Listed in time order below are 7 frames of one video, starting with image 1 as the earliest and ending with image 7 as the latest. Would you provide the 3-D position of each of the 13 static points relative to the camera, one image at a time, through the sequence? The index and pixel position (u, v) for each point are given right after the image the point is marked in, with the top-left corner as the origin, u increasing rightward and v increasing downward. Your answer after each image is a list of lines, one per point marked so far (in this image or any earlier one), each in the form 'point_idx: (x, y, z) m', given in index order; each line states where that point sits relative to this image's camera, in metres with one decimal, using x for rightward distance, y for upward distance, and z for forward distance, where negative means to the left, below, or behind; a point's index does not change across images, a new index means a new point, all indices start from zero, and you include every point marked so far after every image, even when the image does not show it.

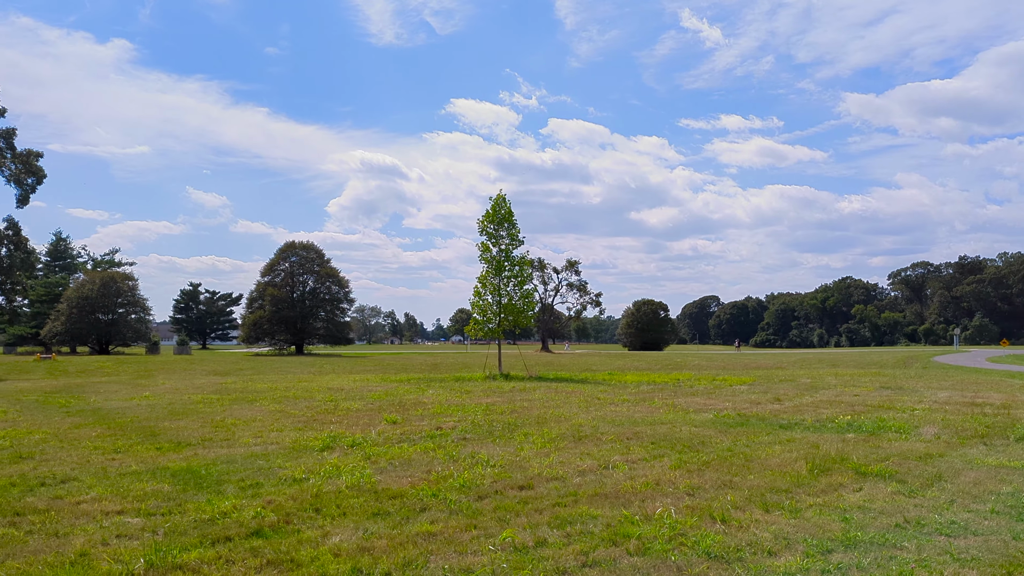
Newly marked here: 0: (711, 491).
0: (+2.0, -2.1, +6.4) m
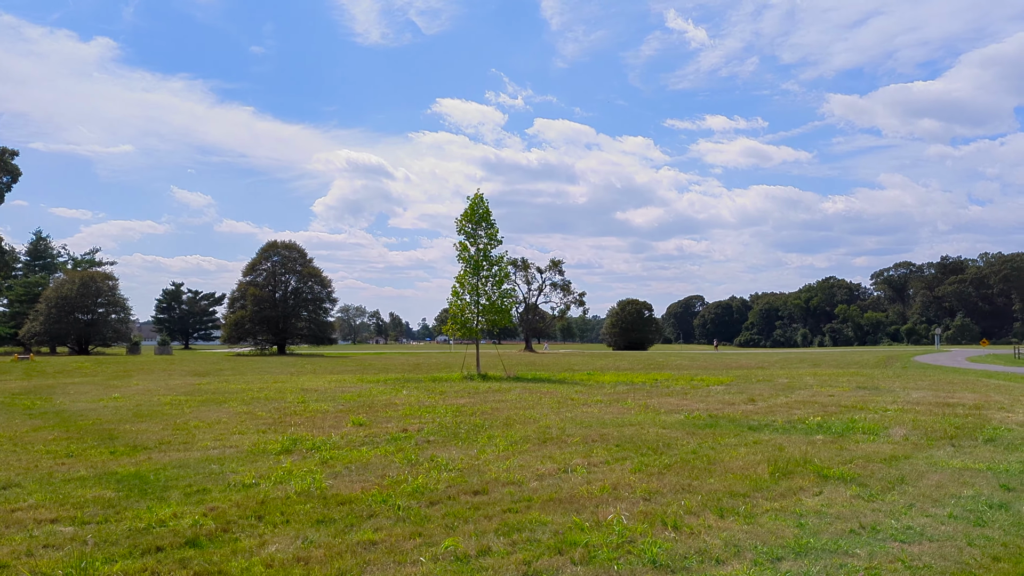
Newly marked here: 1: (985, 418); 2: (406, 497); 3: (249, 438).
0: (+1.6, -2.1, +6.3) m
1: (+13.5, -3.6, +17.3) m
2: (-1.0, -2.1, +6.2) m
3: (-4.3, -2.5, +10.6) m
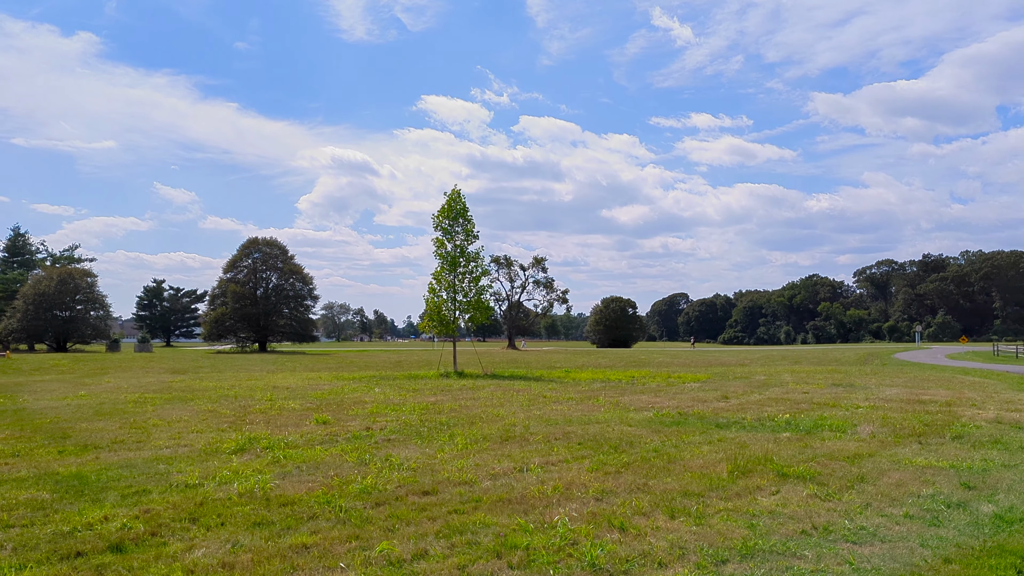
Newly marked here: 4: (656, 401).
0: (+1.1, -2.1, +6.1) m
1: (+12.7, -3.6, +17.5) m
2: (-1.5, -2.0, +6.0) m
3: (-4.9, -2.4, +10.3) m
4: (+4.4, -3.5, +19.2) m
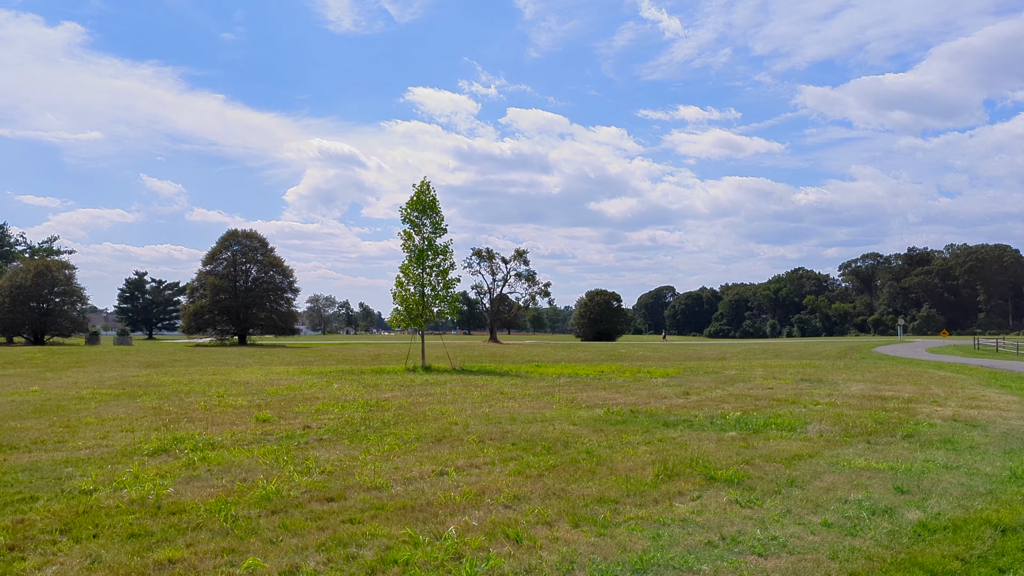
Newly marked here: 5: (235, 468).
0: (+0.2, -2.0, +5.9) m
1: (+11.4, -3.5, +17.6) m
2: (-2.4, -1.9, +5.6) m
3: (-5.9, -2.3, +9.8) m
4: (+3.1, -3.4, +19.0) m
5: (-3.2, -2.1, +7.2) m
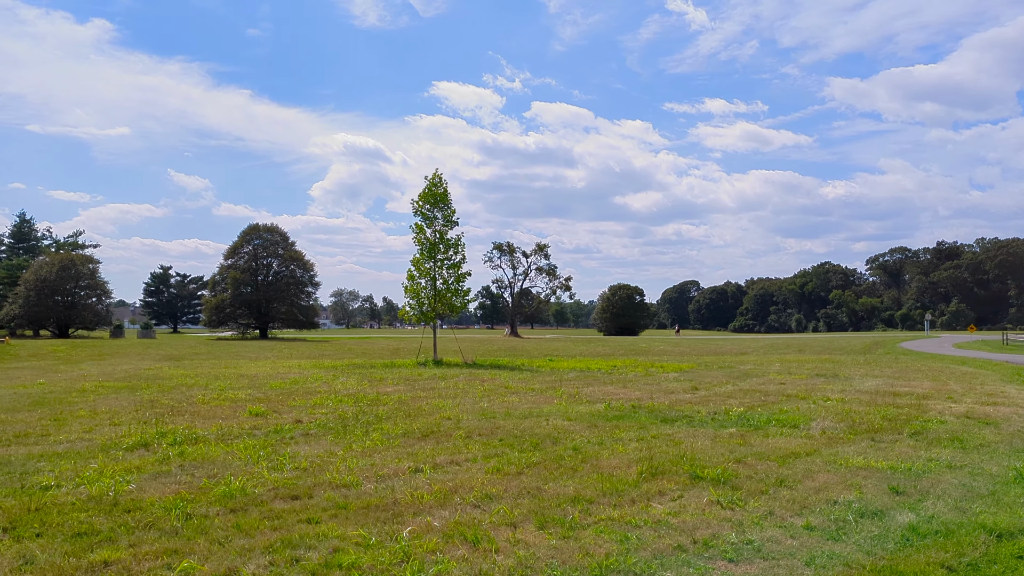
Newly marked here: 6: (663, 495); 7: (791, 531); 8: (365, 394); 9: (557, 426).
0: (-0.1, -2.0, +5.7) m
1: (+11.4, -3.3, +17.1) m
2: (-2.7, -1.9, +5.5) m
3: (-6.1, -2.2, +9.8) m
4: (+3.2, -3.2, +18.8) m
5: (-3.5, -2.0, +7.1) m
6: (+1.5, -2.1, +6.2) m
7: (+2.4, -2.1, +5.3) m
8: (-4.0, -2.9, +16.9) m
9: (+0.8, -2.4, +10.7) m
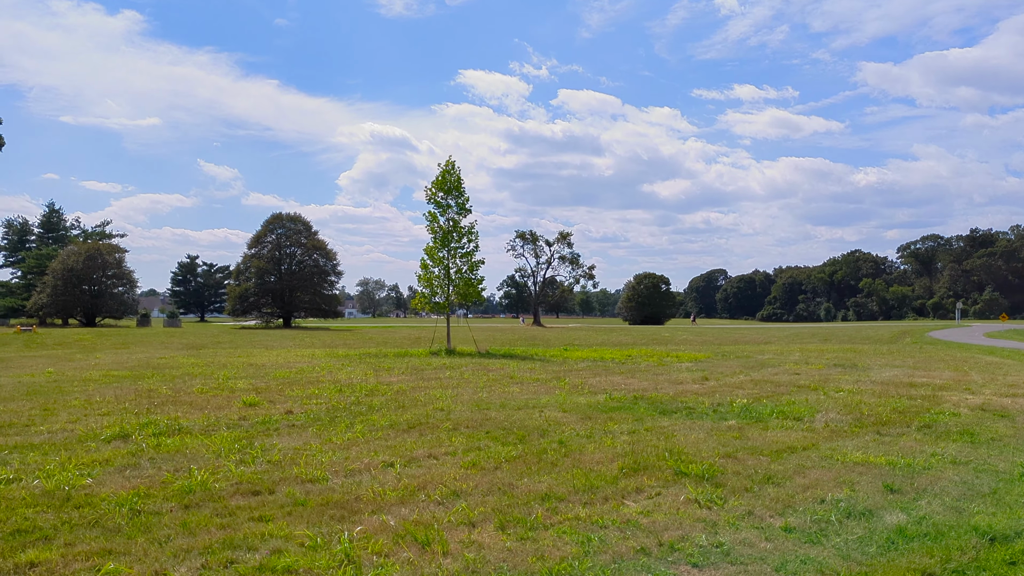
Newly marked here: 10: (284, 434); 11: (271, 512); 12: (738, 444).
0: (-0.4, -1.9, +5.5) m
1: (+11.5, -3.0, +16.6) m
2: (-3.0, -1.8, +5.3) m
3: (-6.3, -2.0, +9.7) m
4: (+3.3, -2.8, +18.5) m
5: (-3.7, -1.9, +7.0) m
6: (+1.2, -2.0, +6.0) m
7: (+2.1, -2.0, +5.0) m
8: (-3.9, -2.6, +16.8) m
9: (+0.6, -2.2, +10.4) m
10: (-3.1, -2.0, +8.6) m
11: (-1.9, -1.8, +5.0) m
12: (+3.2, -2.2, +8.8) m
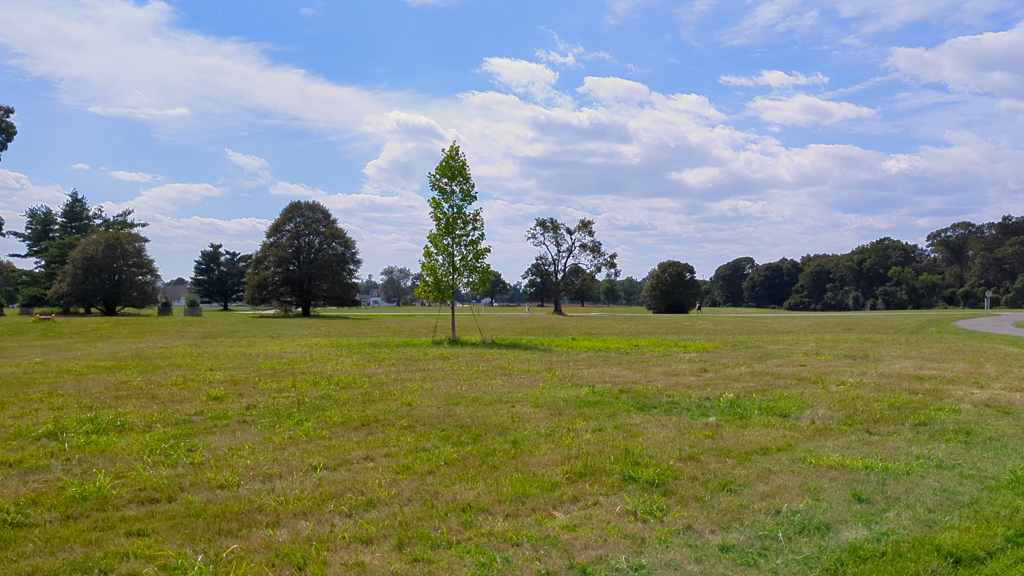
0: (-1.1, -1.8, +5.0) m
1: (+11.0, -2.7, +15.9) m
2: (-3.7, -1.7, +4.9) m
3: (-6.8, -1.9, +9.4) m
4: (+2.9, -2.5, +17.9) m
5: (-4.4, -1.8, +6.6) m
6: (+0.6, -1.9, +5.5) m
7: (+1.4, -1.9, +4.5) m
8: (-4.3, -2.3, +16.4) m
9: (+0.1, -2.0, +10.0) m
10: (-3.7, -1.9, +8.2) m
11: (-2.6, -1.8, +4.6) m
12: (+2.6, -2.1, +8.3) m
